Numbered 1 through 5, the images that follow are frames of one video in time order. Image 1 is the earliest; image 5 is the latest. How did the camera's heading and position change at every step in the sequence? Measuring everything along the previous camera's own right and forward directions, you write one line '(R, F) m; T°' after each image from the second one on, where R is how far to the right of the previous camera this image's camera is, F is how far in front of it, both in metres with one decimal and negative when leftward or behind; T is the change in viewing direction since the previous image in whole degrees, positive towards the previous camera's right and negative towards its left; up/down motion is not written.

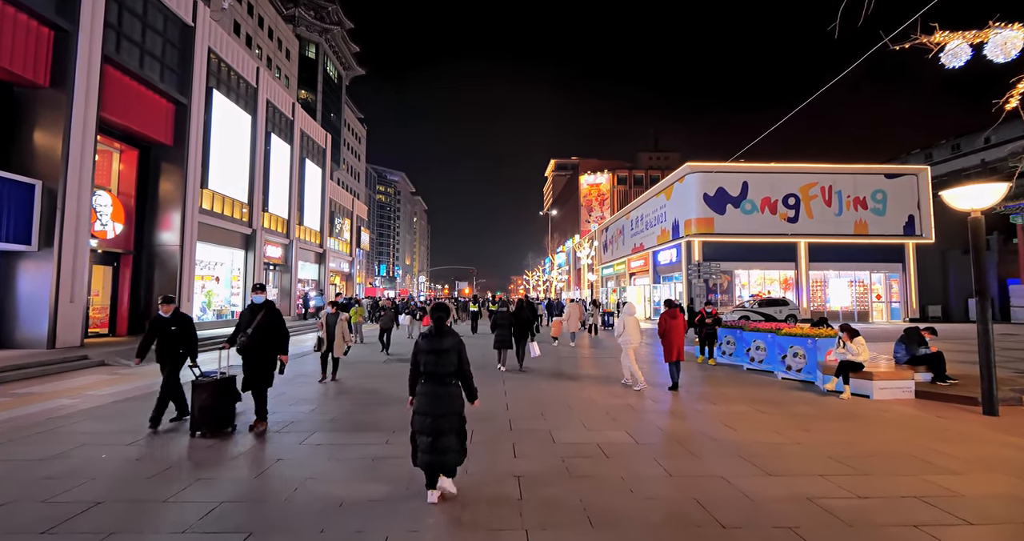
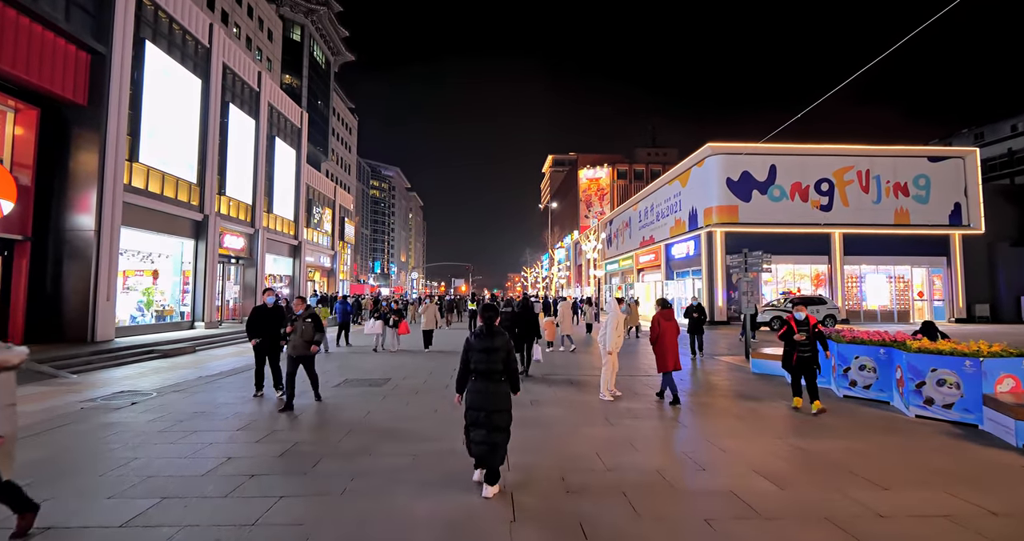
(-0.1, +3.8) m; 0°
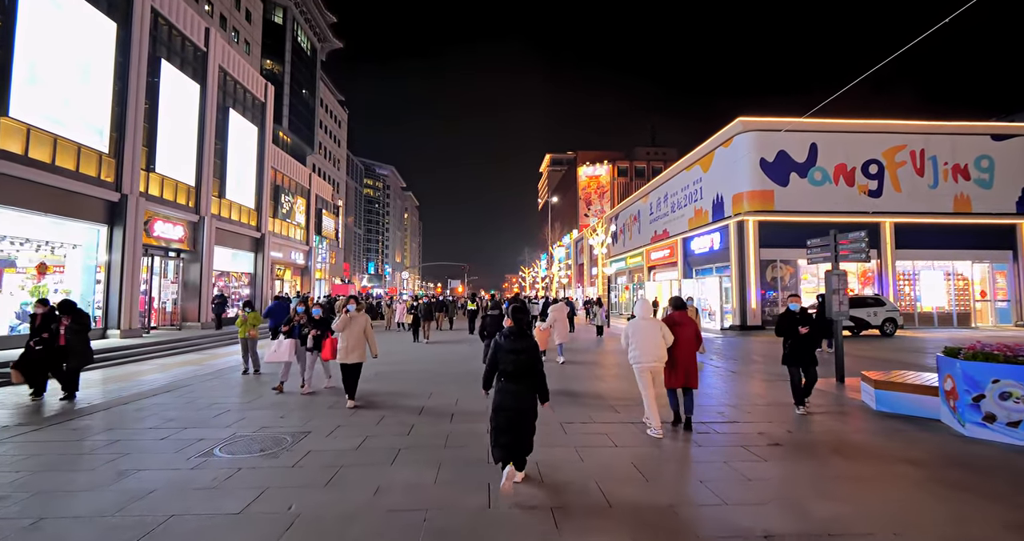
(0.0, +4.3) m; 0°
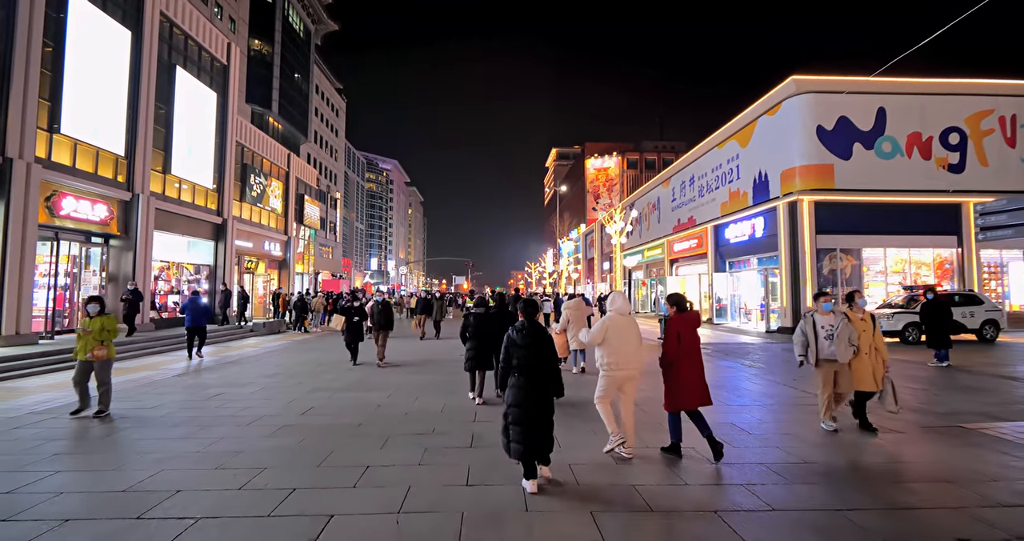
(0.0, +4.2) m; -1°
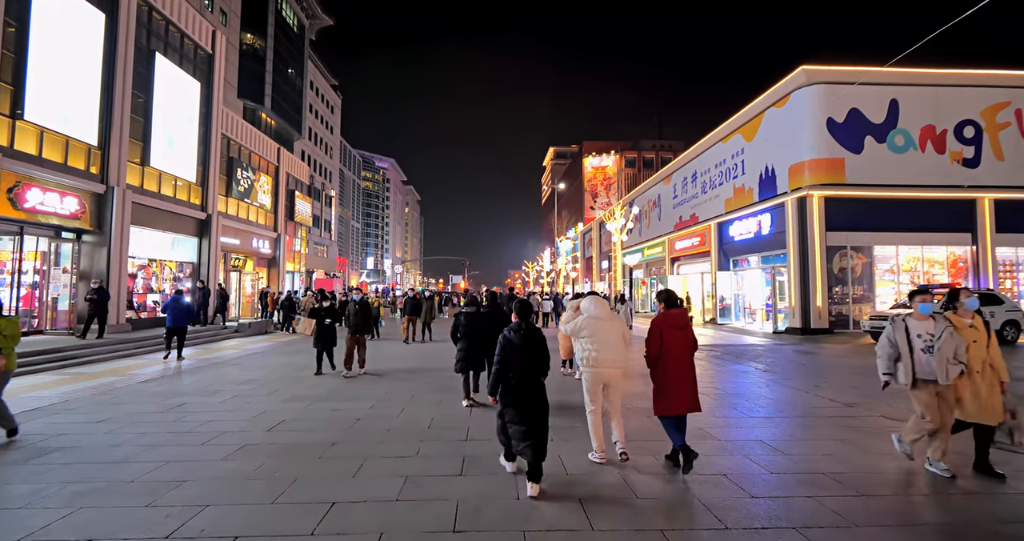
(0.0, +0.9) m; 0°
